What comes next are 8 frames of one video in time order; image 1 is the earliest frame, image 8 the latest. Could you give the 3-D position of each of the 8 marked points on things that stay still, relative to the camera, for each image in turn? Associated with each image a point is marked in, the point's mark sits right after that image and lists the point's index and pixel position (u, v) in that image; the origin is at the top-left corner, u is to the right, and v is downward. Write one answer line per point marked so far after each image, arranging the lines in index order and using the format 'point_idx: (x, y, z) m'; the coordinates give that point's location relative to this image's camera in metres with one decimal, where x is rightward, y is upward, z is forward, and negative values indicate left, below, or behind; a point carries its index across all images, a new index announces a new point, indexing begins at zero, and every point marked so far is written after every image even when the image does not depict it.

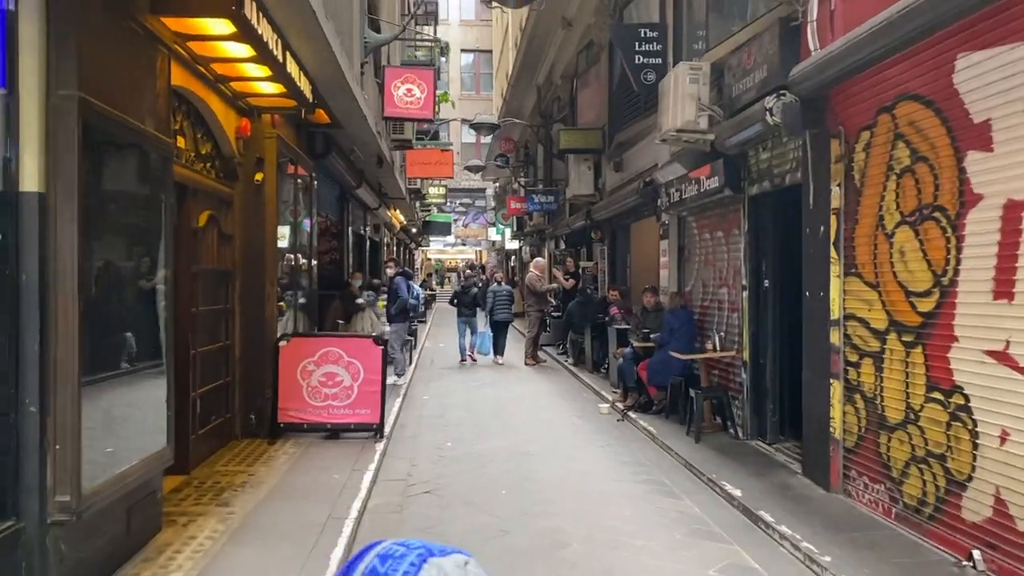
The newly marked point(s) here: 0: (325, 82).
0: (-1.8, +2.0, +8.3) m
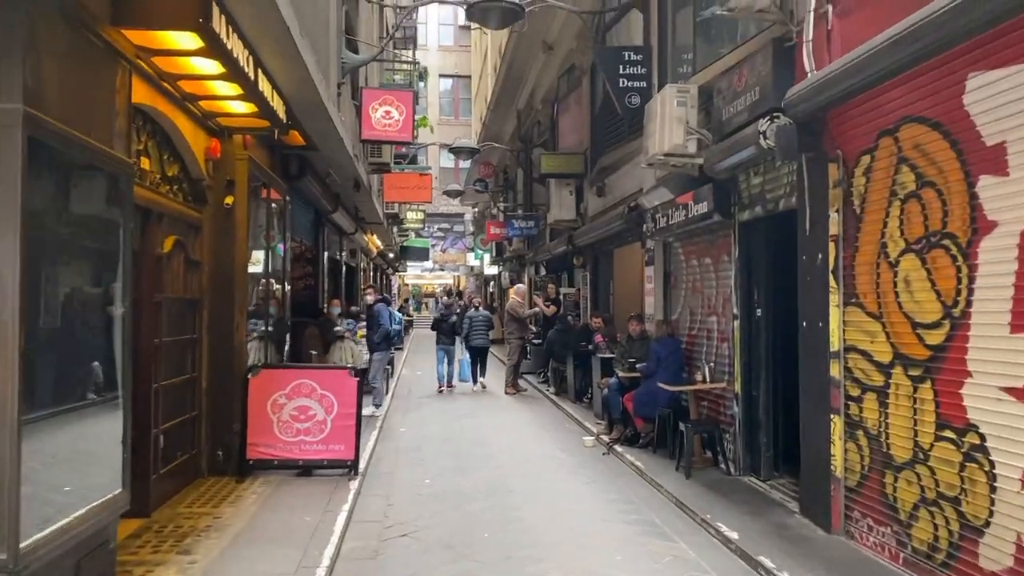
0: (-2.0, +1.7, +7.9) m
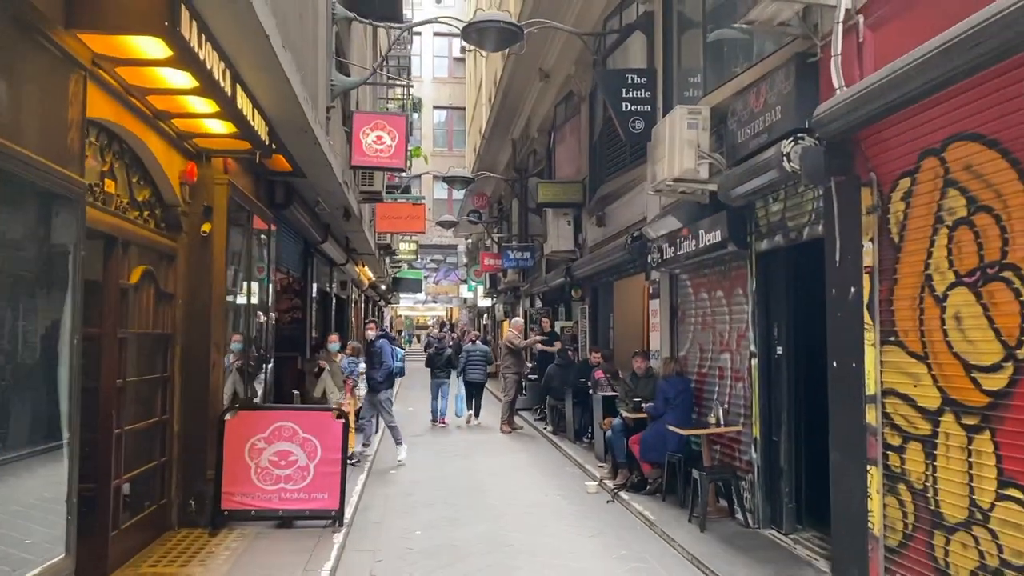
0: (-2.0, +1.4, +7.4) m
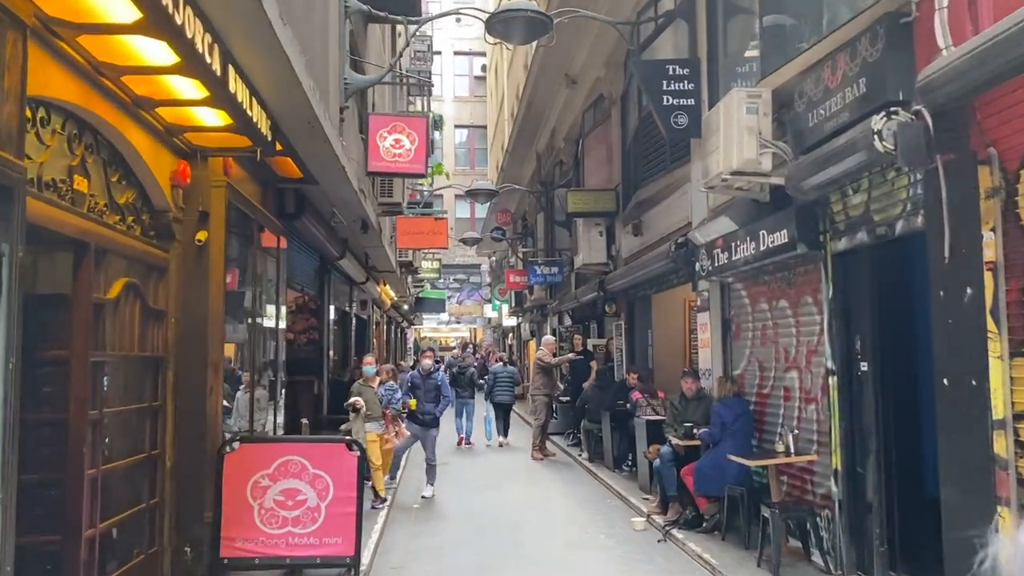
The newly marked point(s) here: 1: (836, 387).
0: (-1.7, +1.3, +6.6) m
1: (+2.3, -0.7, +6.0) m
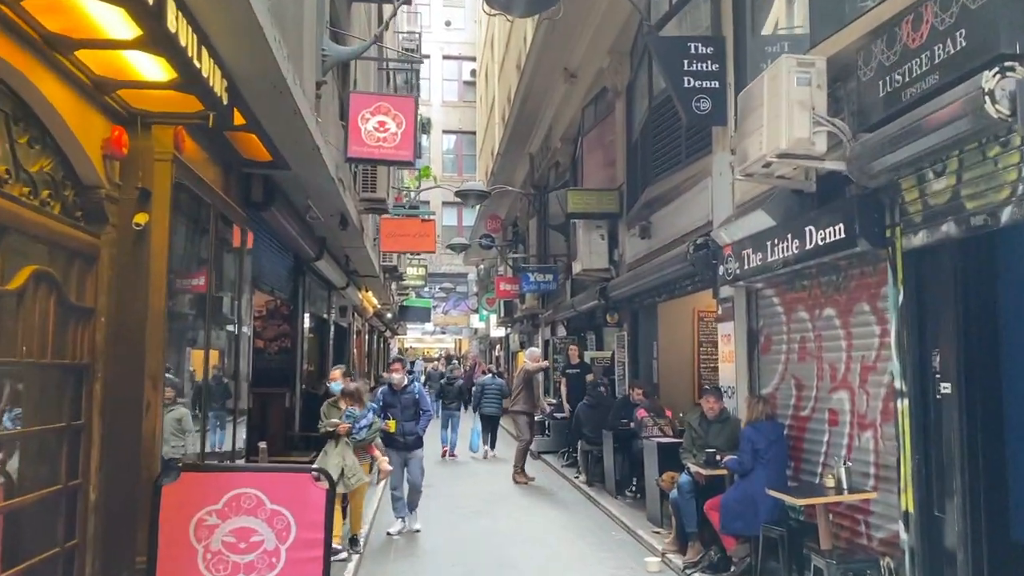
0: (-1.7, +1.3, +5.5) m
1: (+2.3, -0.7, +5.0) m
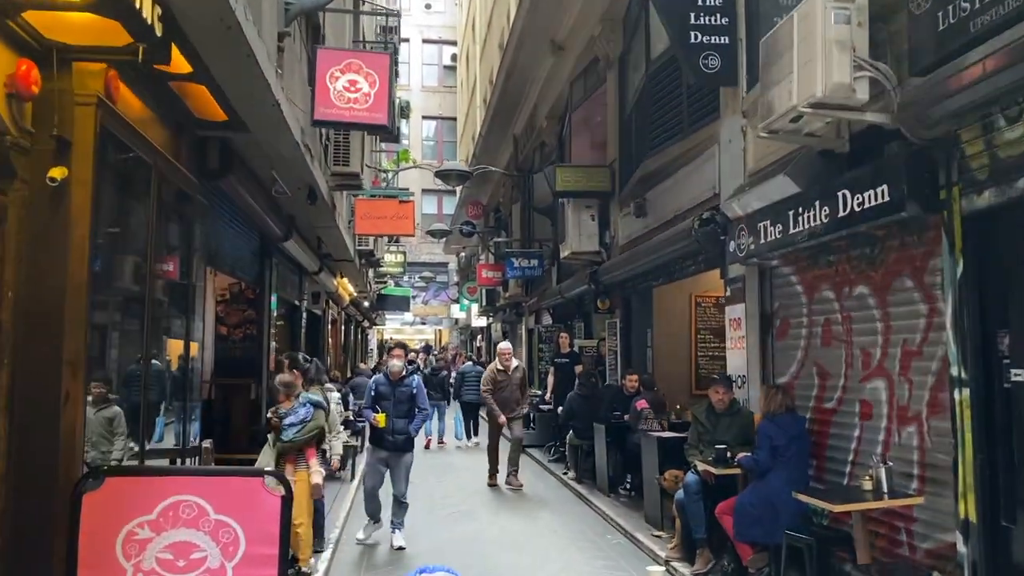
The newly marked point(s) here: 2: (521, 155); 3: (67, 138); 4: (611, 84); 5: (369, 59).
0: (-1.7, +1.5, +4.6) m
1: (+2.2, -0.6, +4.2) m
2: (+0.2, +3.0, +19.1) m
3: (-2.3, +0.8, +4.4) m
4: (+1.3, +2.7, +11.5) m
5: (-1.3, +2.0, +7.6) m
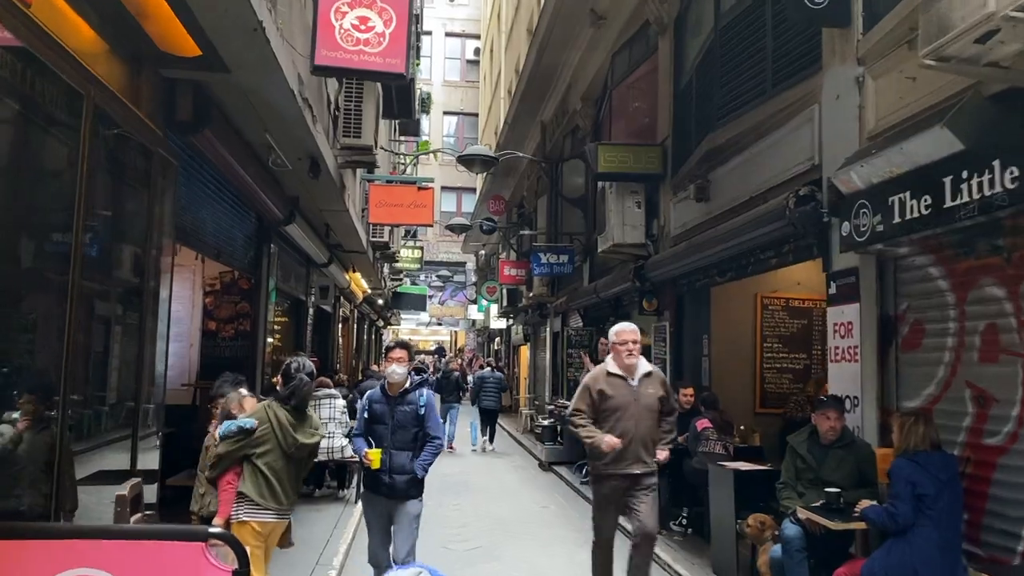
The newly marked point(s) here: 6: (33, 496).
0: (-1.4, +1.6, +3.2) m
1: (+2.5, -0.5, +2.7) m
2: (+0.8, +3.0, +17.7) m
3: (-2.0, +0.9, +3.0) m
4: (+1.8, +2.7, +10.0) m
5: (-0.9, +2.1, +6.1) m
6: (-2.1, -0.8, +3.4) m
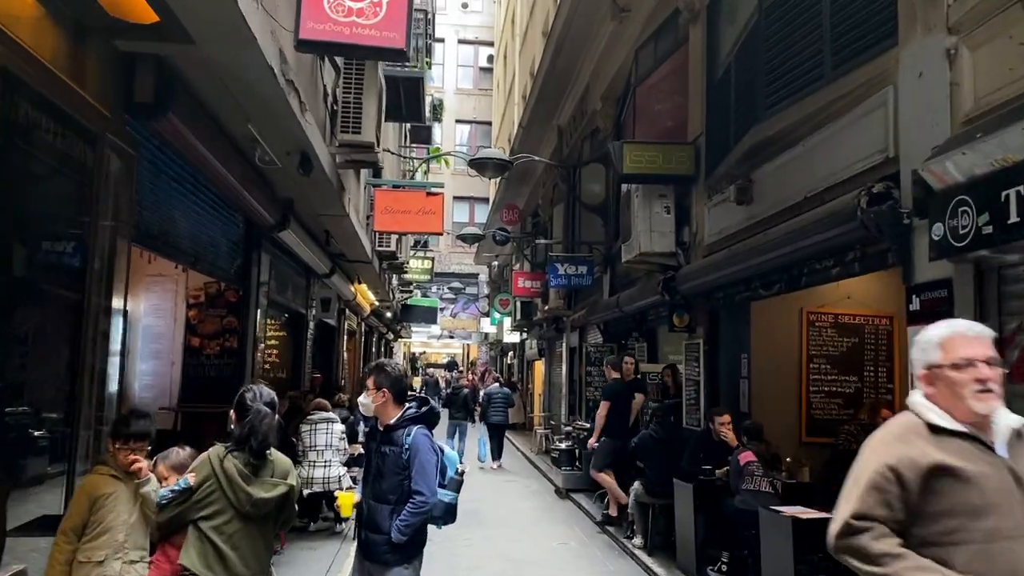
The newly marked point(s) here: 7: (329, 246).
0: (-1.4, +1.6, +2.3) m
1: (+2.5, -0.6, +1.7) m
2: (+1.1, +2.7, +16.8) m
3: (-2.0, +0.9, +2.1) m
4: (+1.9, +2.6, +9.1) m
5: (-0.8, +2.0, +5.2) m
6: (-2.0, -0.9, +2.5) m
7: (-2.5, +0.6, +11.9) m
